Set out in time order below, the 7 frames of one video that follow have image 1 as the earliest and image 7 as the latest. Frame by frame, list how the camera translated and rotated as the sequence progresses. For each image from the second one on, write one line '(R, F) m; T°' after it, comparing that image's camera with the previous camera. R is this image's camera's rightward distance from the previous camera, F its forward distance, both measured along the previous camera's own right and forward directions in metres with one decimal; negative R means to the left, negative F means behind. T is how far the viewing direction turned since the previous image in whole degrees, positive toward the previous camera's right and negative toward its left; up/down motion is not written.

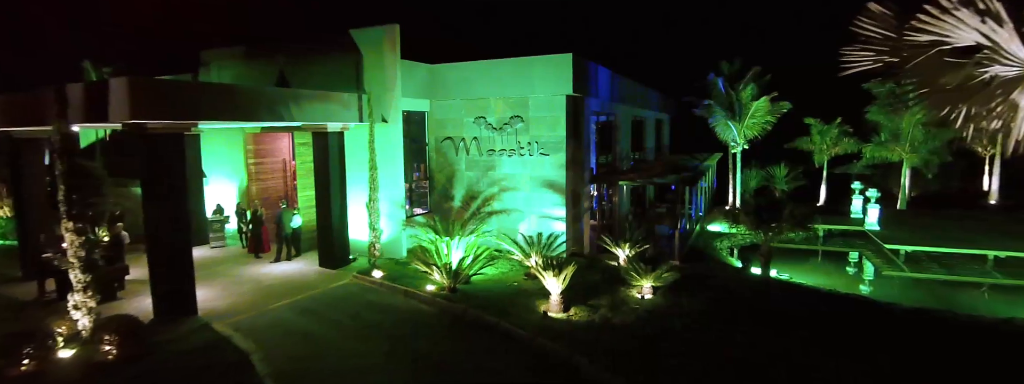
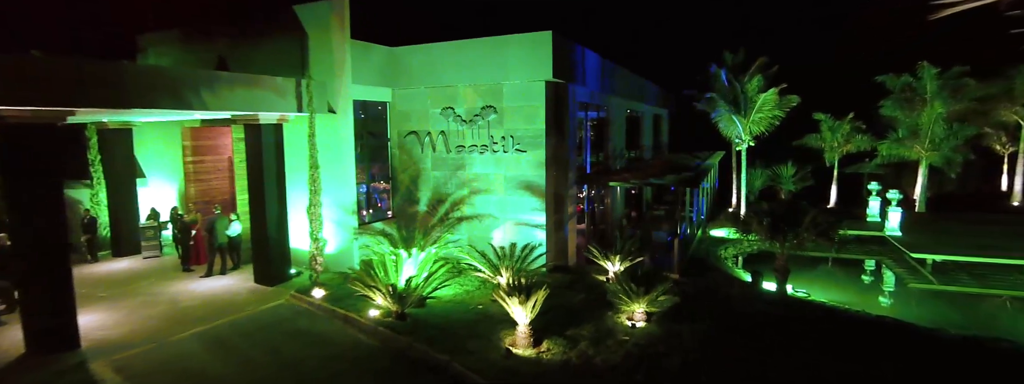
(+0.5, +1.5) m; 0°
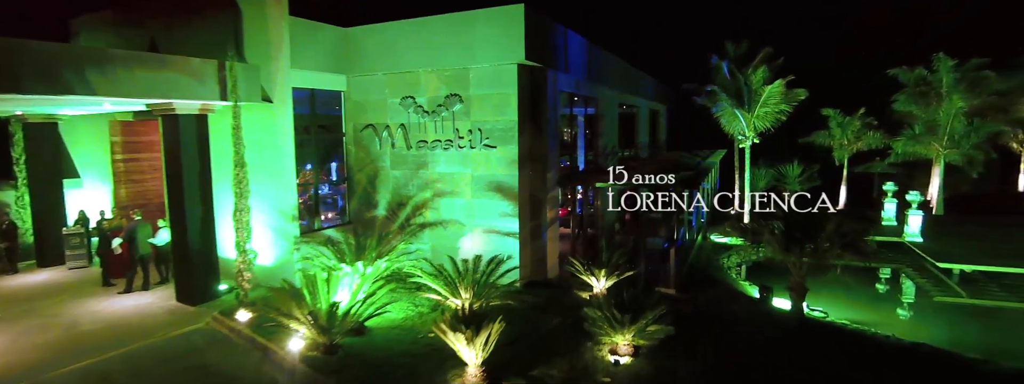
(+0.5, +1.2) m; 0°
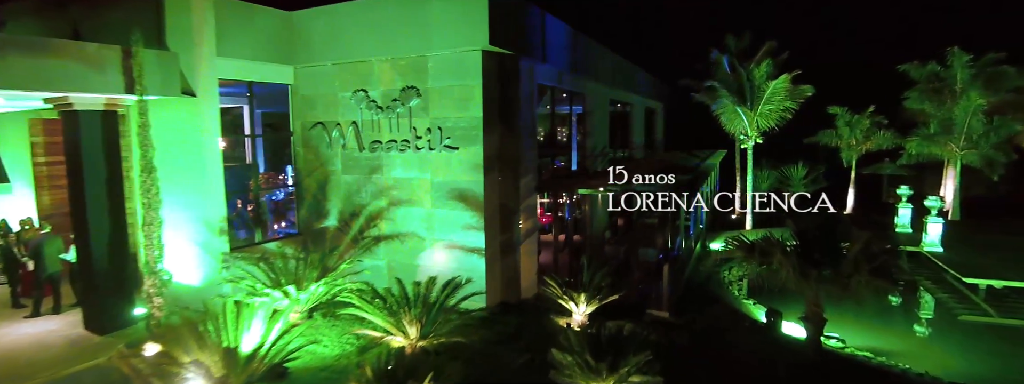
(+0.5, +1.0) m; 0°
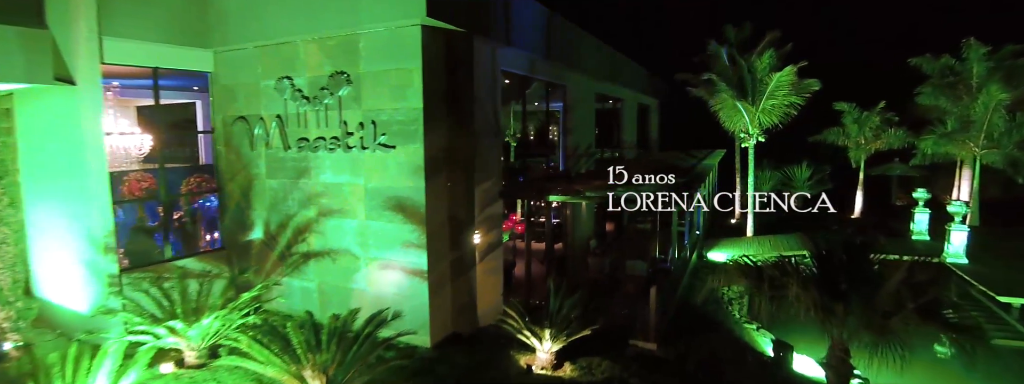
(+0.5, +1.1) m; 0°
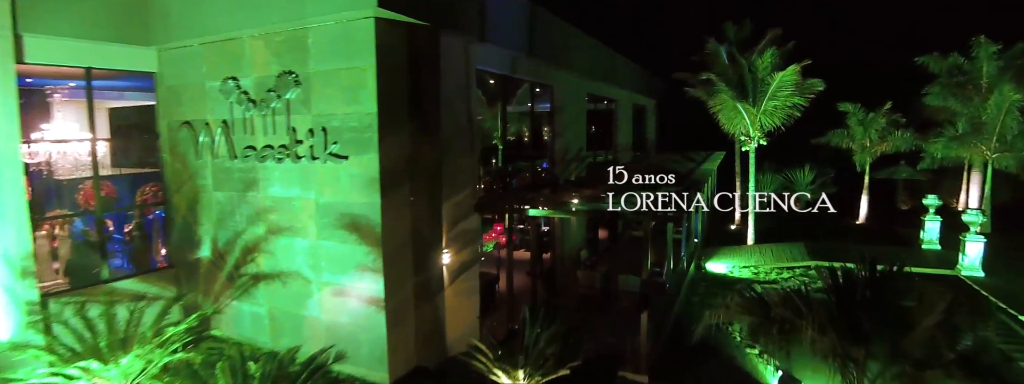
(+0.3, +0.6) m; 0°
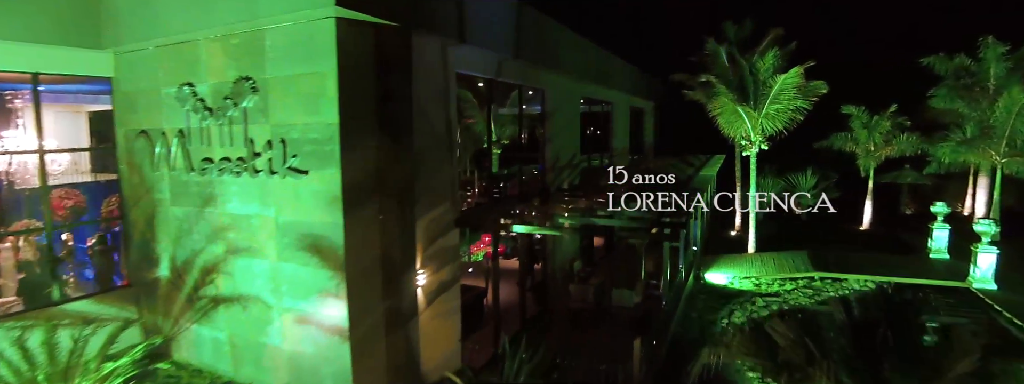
(+0.2, +0.4) m; 0°
